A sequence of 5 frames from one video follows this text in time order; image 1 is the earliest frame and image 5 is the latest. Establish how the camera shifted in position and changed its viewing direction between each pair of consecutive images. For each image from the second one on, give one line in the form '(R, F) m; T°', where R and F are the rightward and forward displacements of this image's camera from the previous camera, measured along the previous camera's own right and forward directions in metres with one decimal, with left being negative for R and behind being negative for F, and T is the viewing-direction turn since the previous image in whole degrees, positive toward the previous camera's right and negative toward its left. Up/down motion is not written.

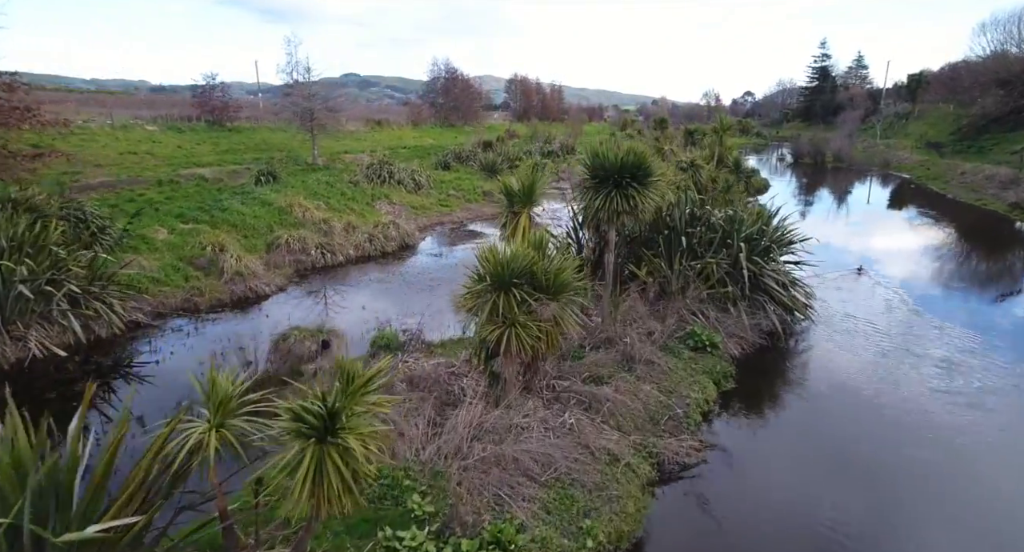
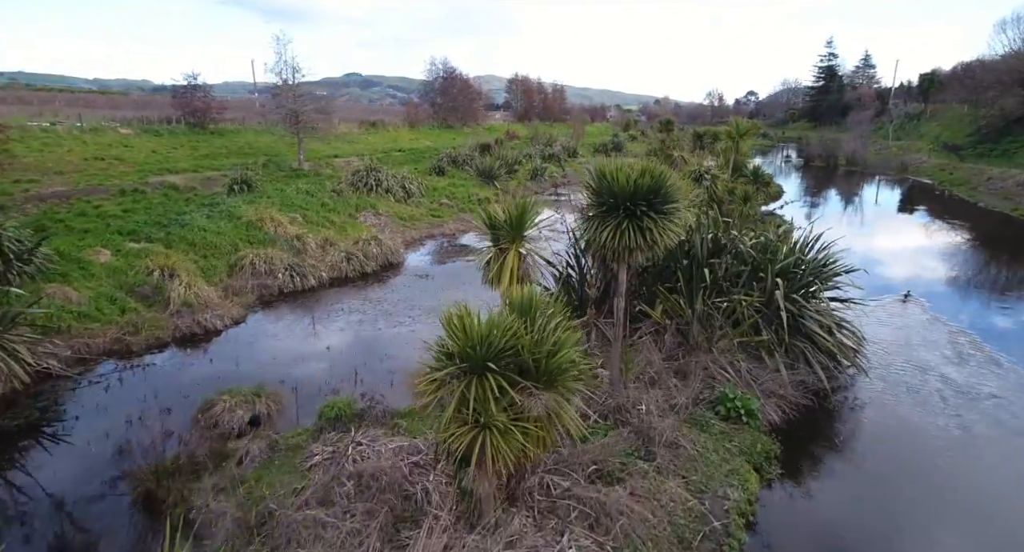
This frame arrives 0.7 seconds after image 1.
(+0.2, +1.8) m; 0°
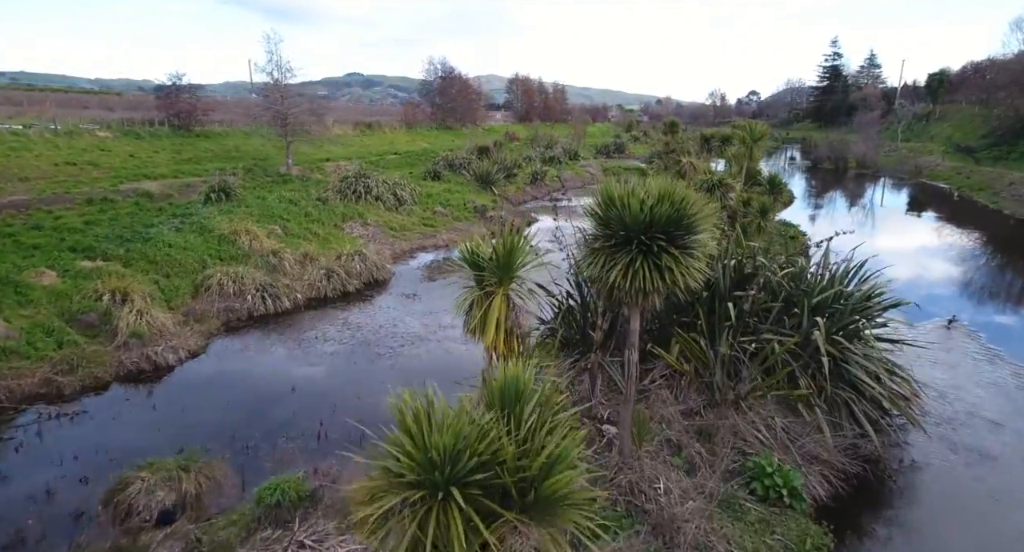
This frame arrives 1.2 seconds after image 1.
(+0.1, +1.4) m; 0°
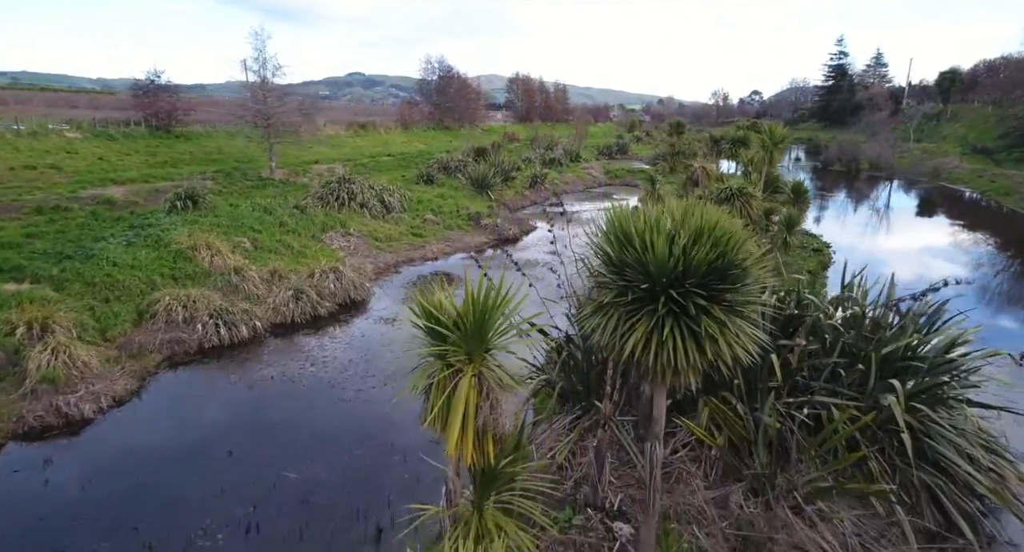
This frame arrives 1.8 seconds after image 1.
(+0.2, +1.7) m; 0°
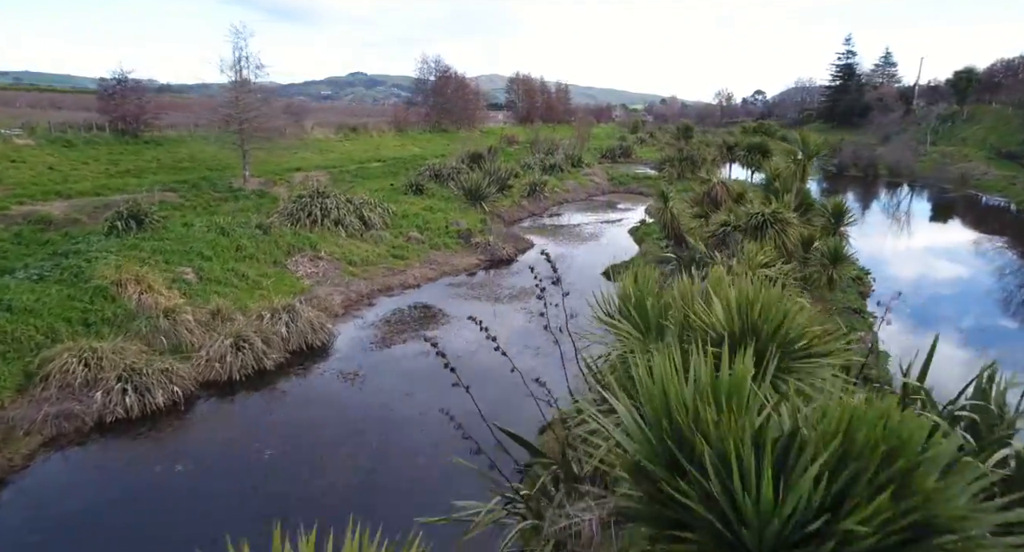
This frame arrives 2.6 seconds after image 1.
(+0.3, +2.3) m; 0°
